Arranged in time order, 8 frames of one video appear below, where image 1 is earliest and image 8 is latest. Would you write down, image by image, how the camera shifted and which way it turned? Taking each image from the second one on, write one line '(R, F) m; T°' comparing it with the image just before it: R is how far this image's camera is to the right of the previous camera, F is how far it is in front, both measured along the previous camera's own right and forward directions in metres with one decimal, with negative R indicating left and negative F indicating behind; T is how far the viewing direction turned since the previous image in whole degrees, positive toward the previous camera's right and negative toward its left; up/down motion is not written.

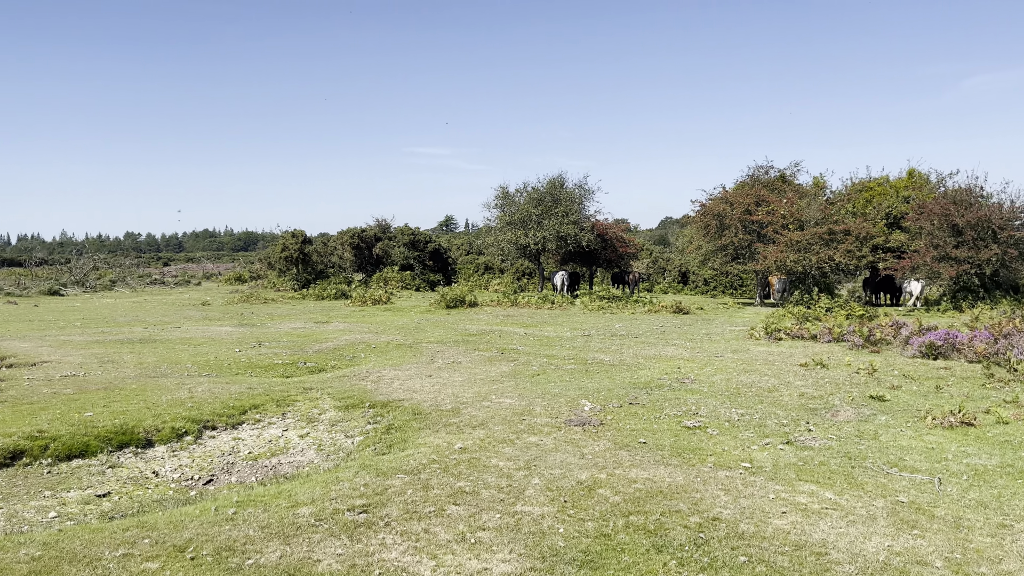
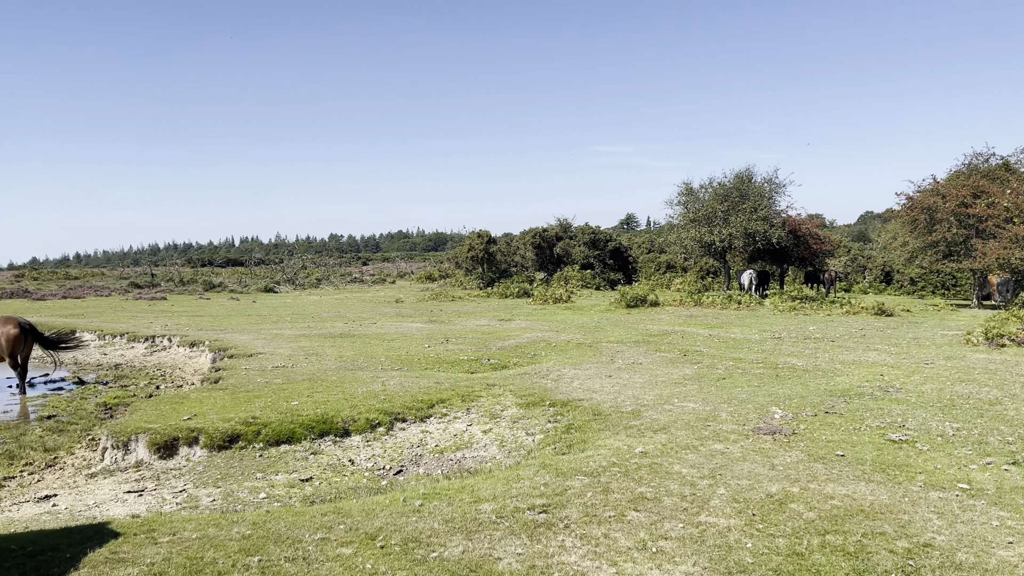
(-0.1, +0.6) m; -19°
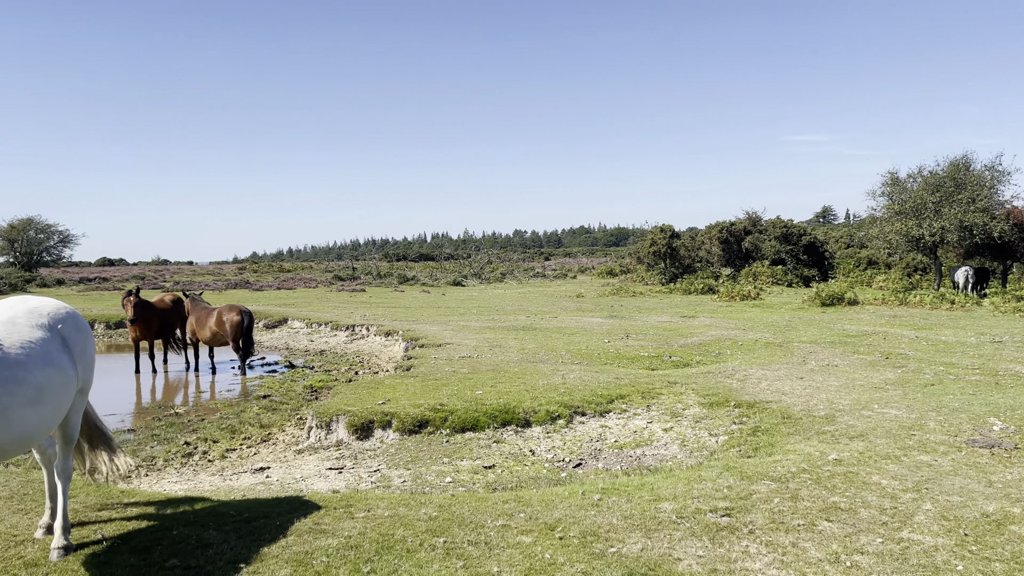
(-0.5, -0.1) m; -15°
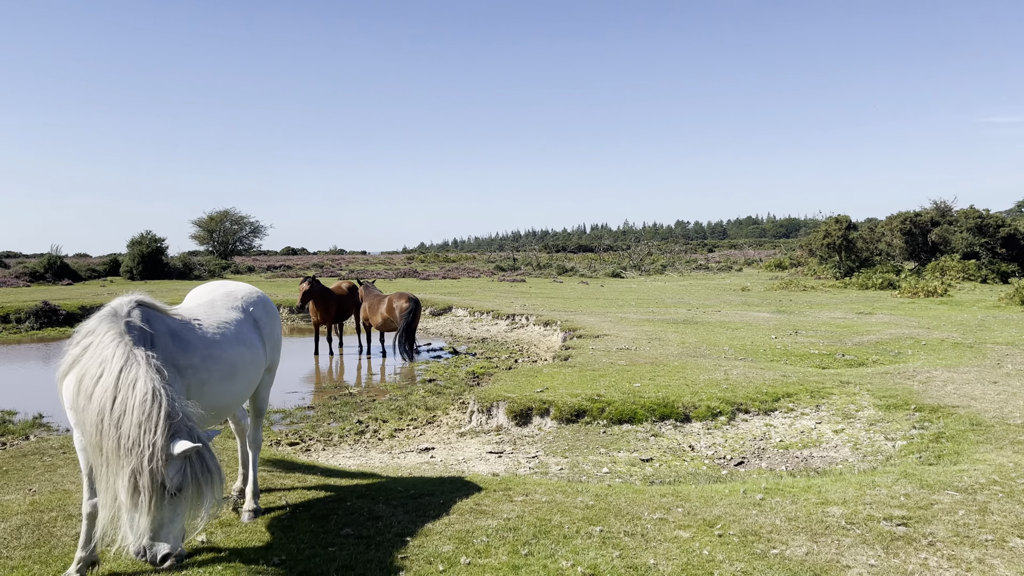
(-1.1, -0.1) m; -7°
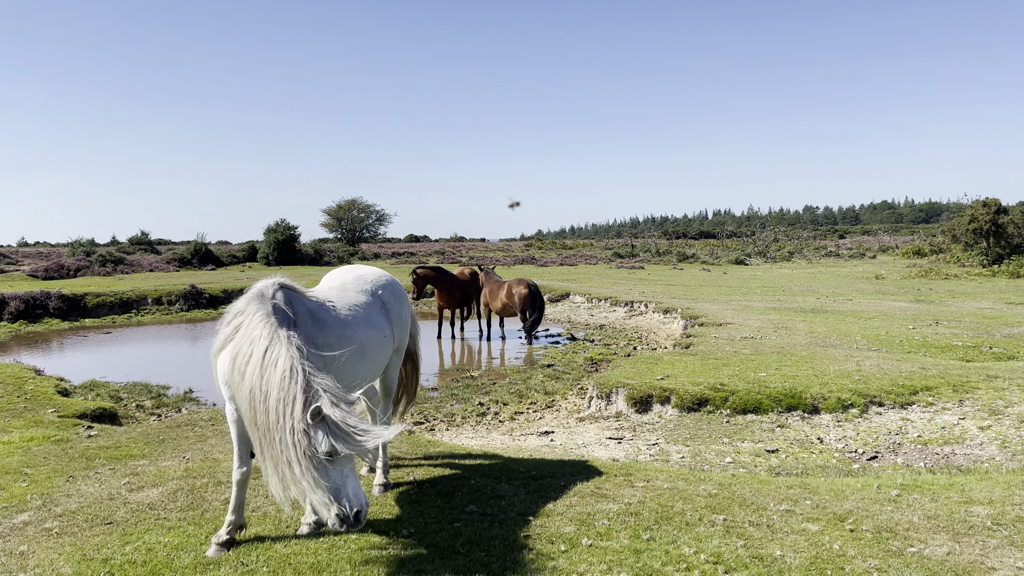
(-0.9, -0.1) m; -5°
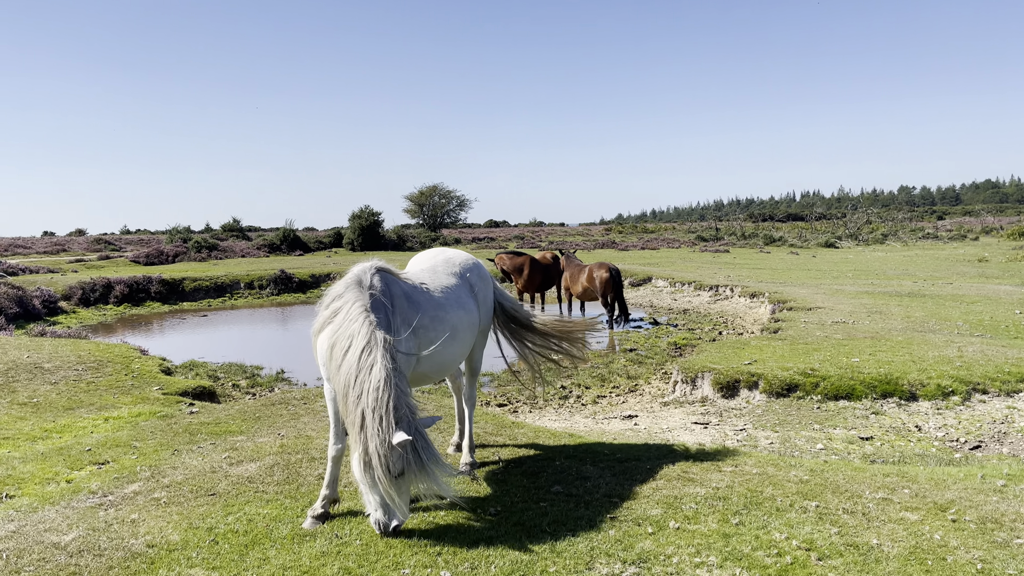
(-0.6, -0.1) m; -3°
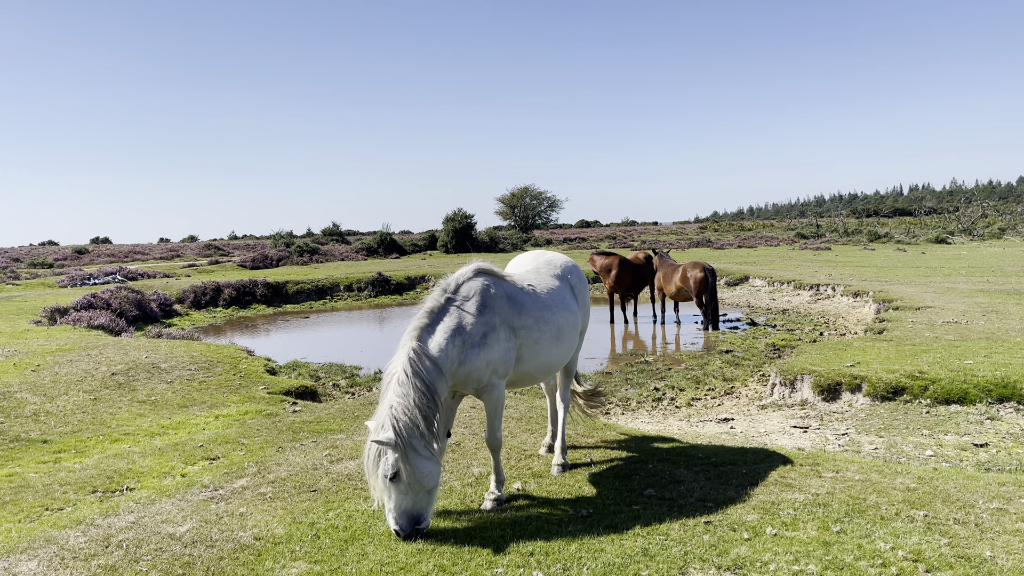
(-0.6, -0.1) m; -4°
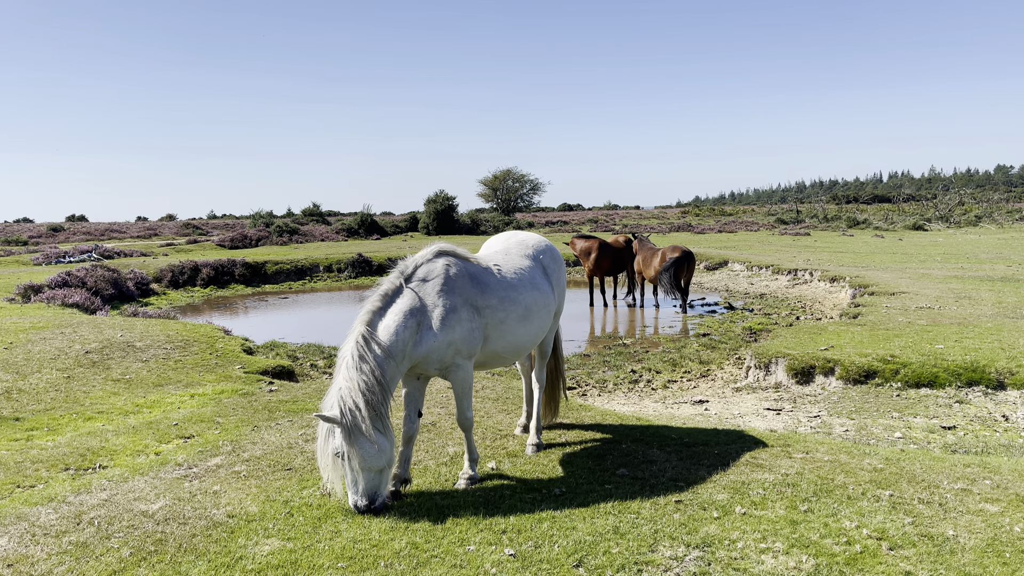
(+0.2, 0.0) m; +1°
